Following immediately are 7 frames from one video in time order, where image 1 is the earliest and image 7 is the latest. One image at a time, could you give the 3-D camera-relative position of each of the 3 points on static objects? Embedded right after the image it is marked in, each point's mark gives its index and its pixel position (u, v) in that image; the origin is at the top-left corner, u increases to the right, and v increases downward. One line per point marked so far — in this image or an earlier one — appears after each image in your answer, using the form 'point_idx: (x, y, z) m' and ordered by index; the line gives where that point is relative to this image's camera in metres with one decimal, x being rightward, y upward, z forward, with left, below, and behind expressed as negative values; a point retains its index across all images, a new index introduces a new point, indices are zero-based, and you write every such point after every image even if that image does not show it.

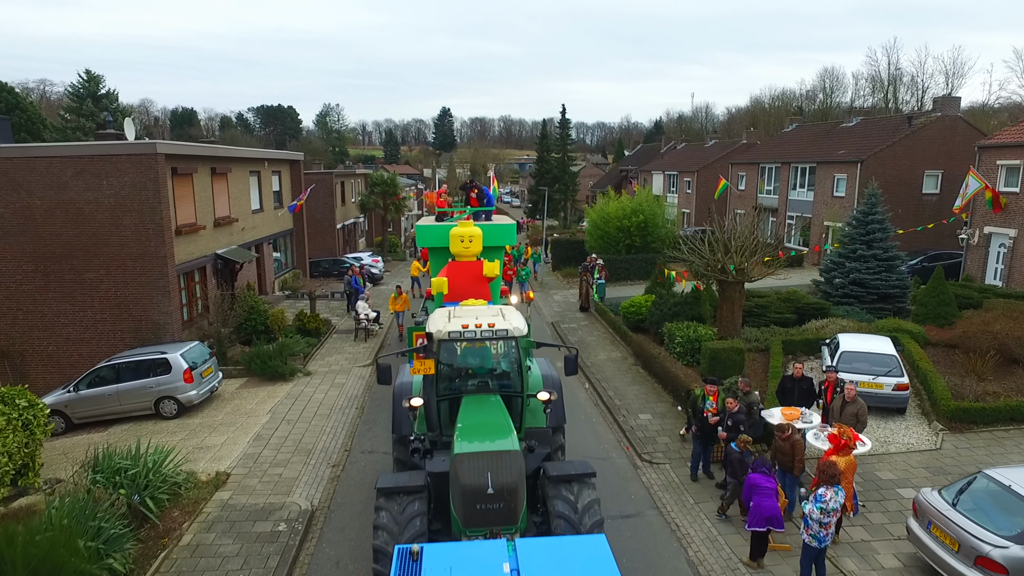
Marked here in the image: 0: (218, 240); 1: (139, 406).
0: (-8.0, +1.3, +17.1) m
1: (-6.9, -2.2, +11.7) m
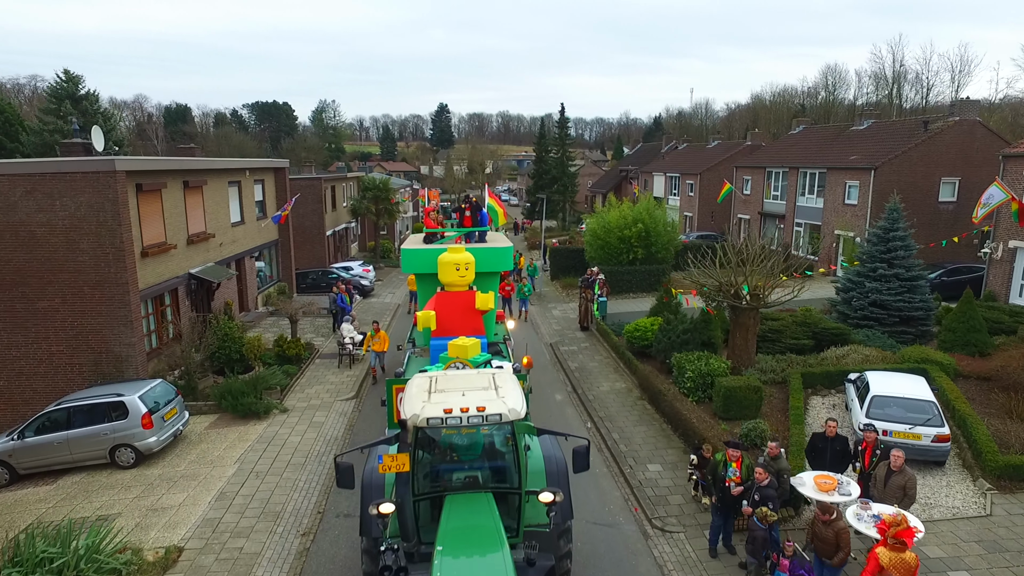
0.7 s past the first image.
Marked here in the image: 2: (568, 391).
0: (-8.1, +0.7, +15.9) m
1: (-7.0, -2.8, +10.5) m
2: (+1.2, -2.3, +14.0) m
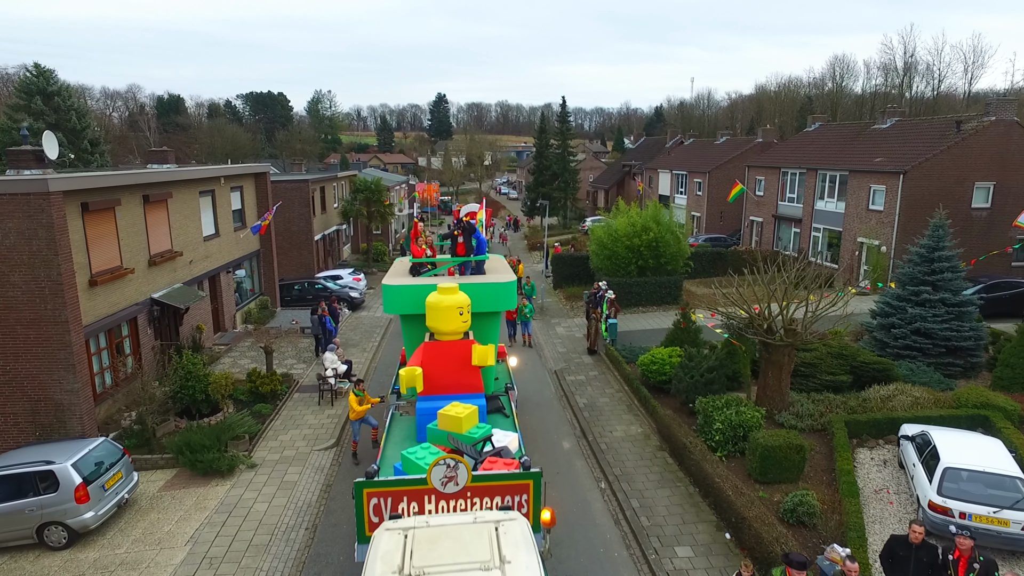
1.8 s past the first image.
0: (-8.1, +0.2, +14.2) m
1: (-7.0, -3.5, +8.9) m
2: (+1.3, -2.9, +12.4) m
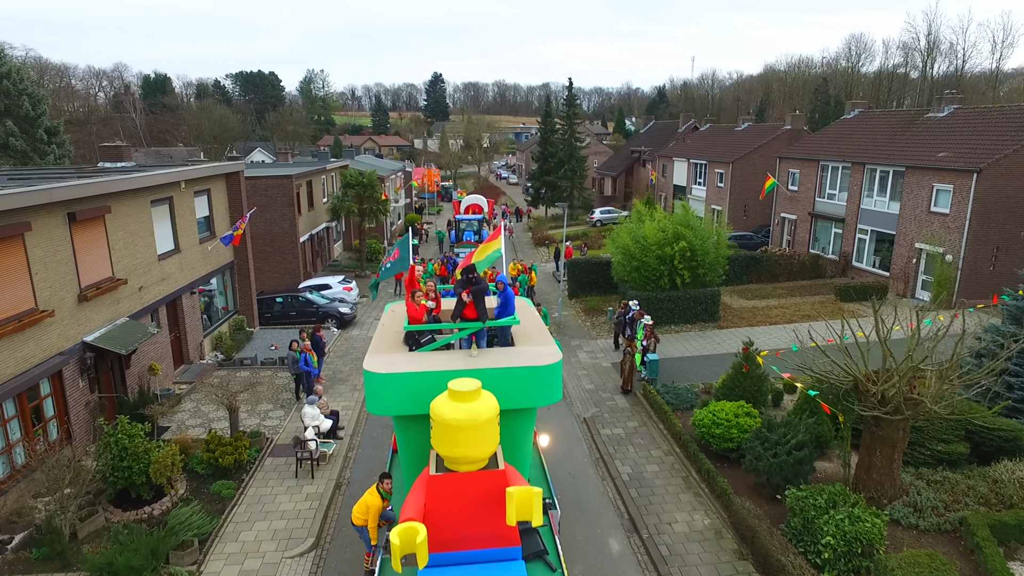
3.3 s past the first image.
0: (-7.6, -0.6, +11.3) m
1: (-6.5, -4.3, +6.0) m
2: (+1.7, -3.7, +9.6) m
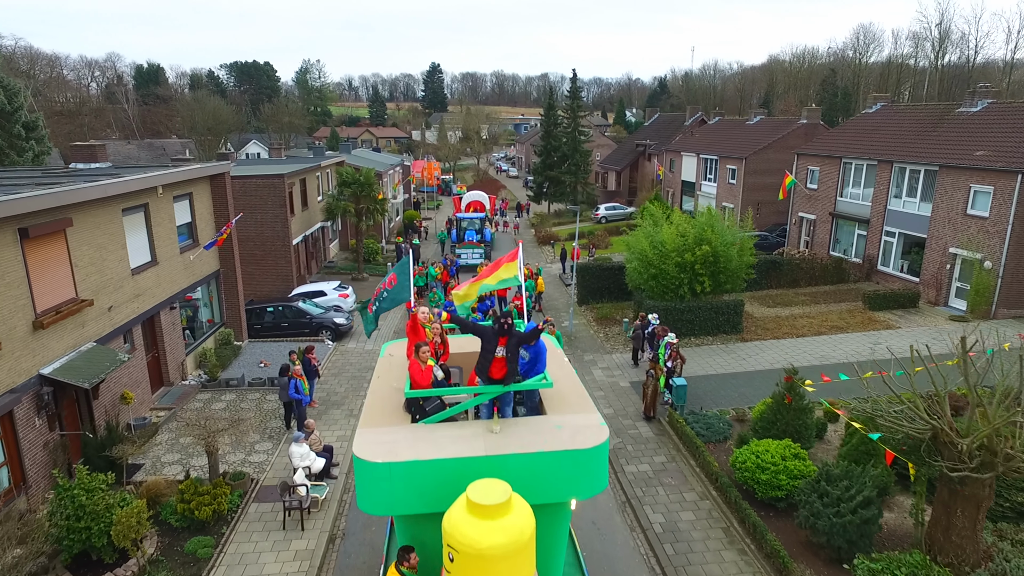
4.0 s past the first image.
0: (-7.4, -1.0, +9.9) m
1: (-6.2, -4.8, +4.7) m
2: (+2.0, -4.1, +8.3) m
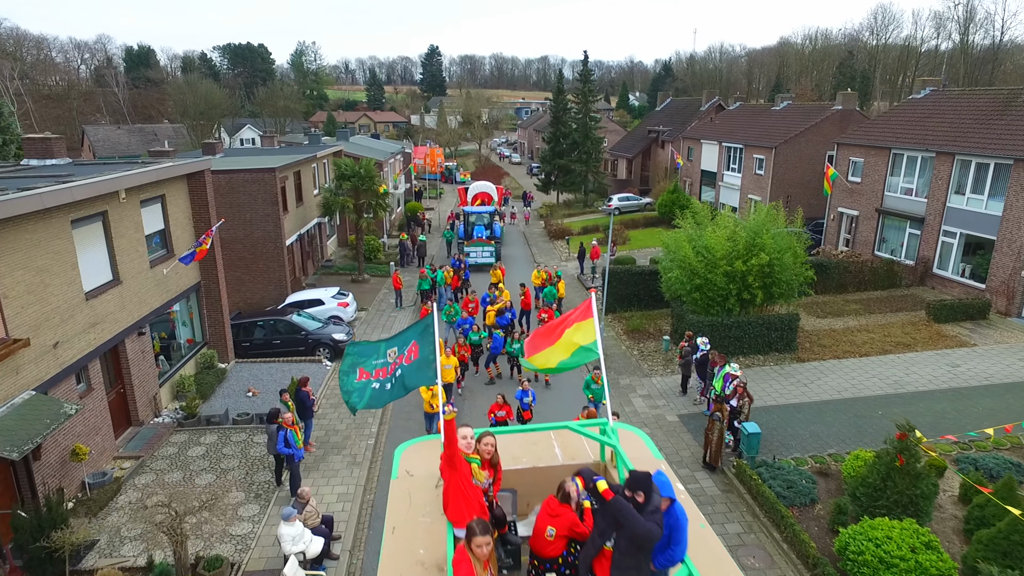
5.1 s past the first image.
0: (-6.7, -1.5, +7.7) m
1: (-5.6, -5.5, +2.6) m
2: (+2.6, -4.7, +6.1) m
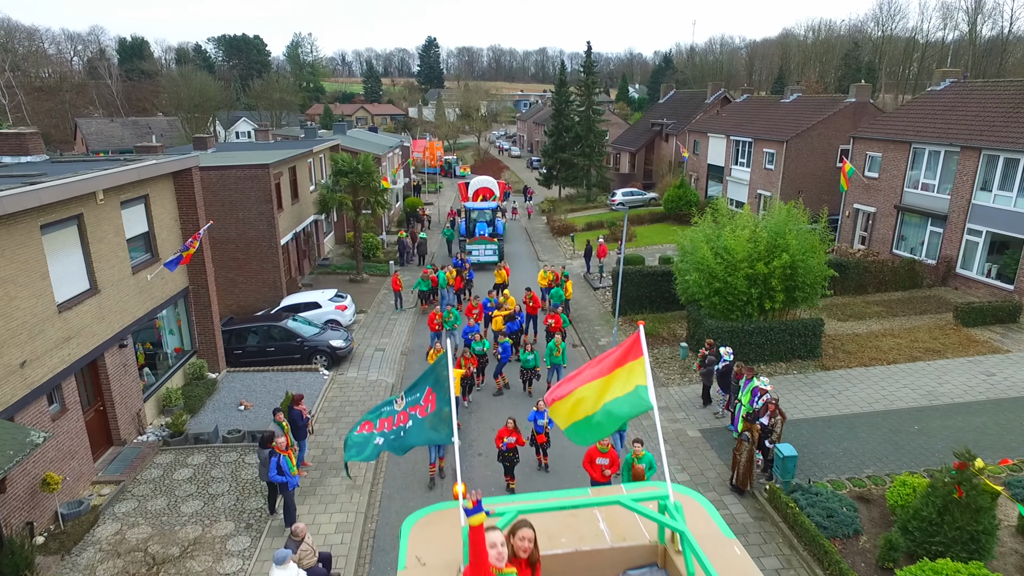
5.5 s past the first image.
0: (-6.5, -1.7, +6.8) m
1: (-5.3, -5.7, +1.7) m
2: (+2.9, -4.9, +5.3) m
